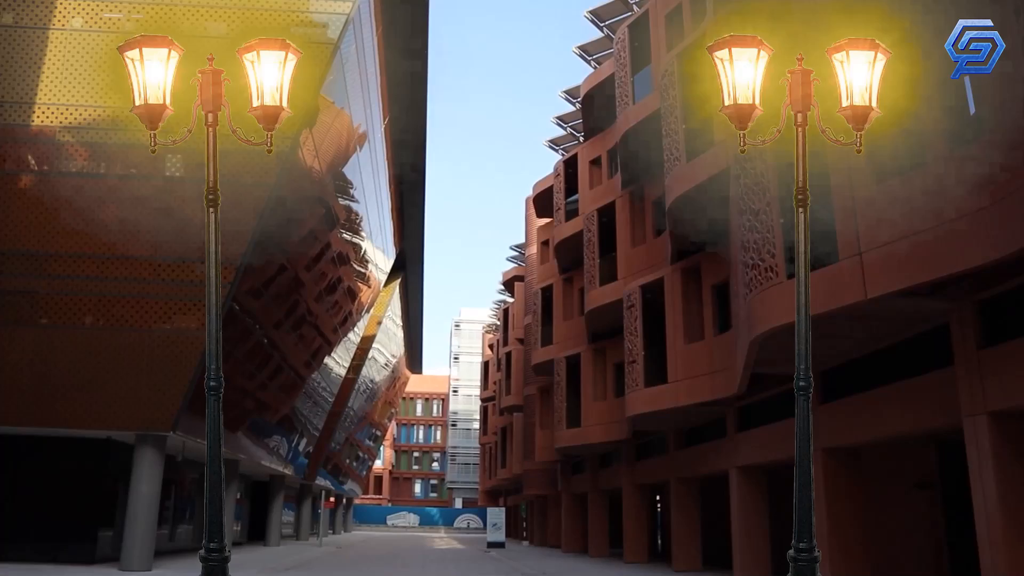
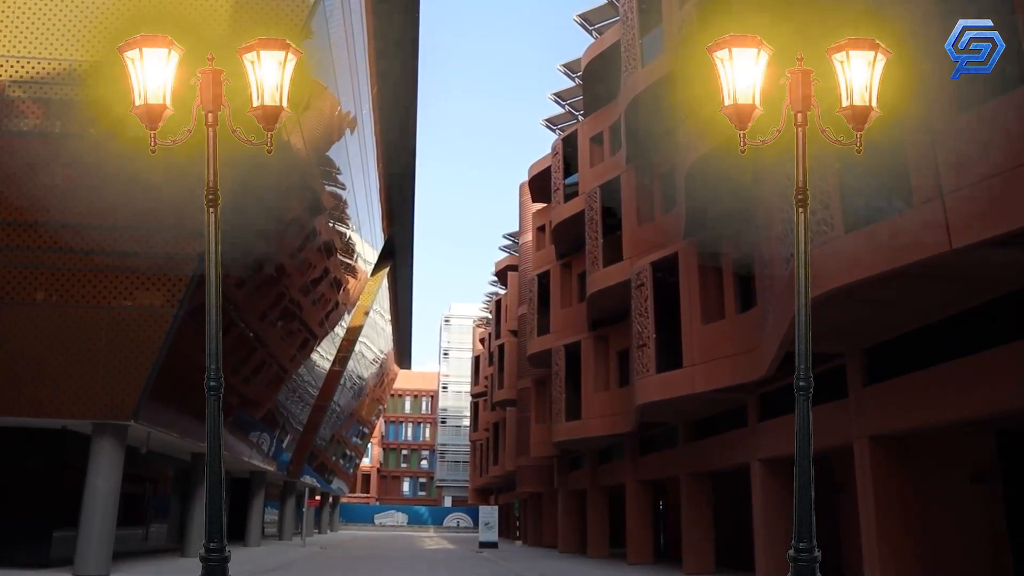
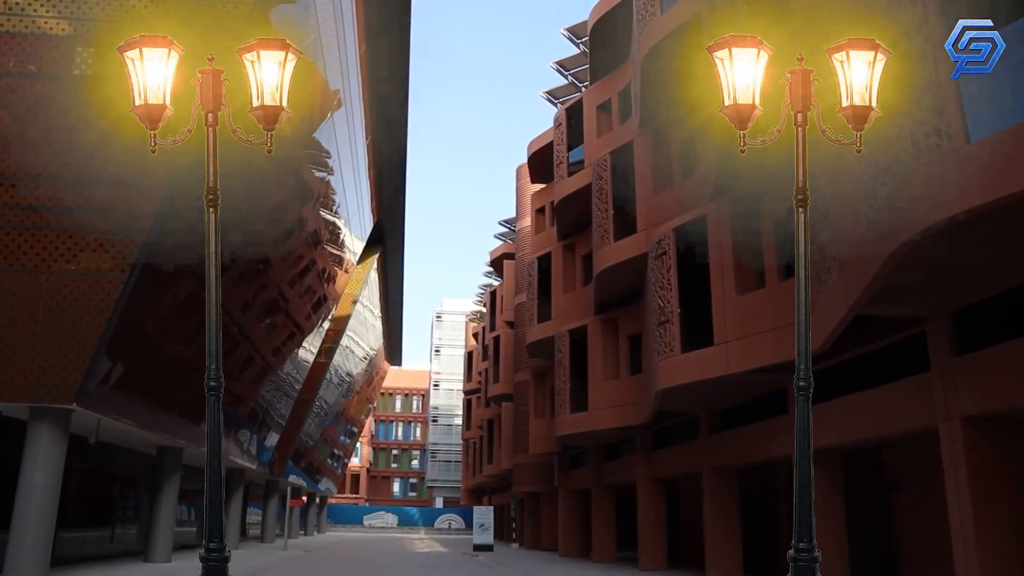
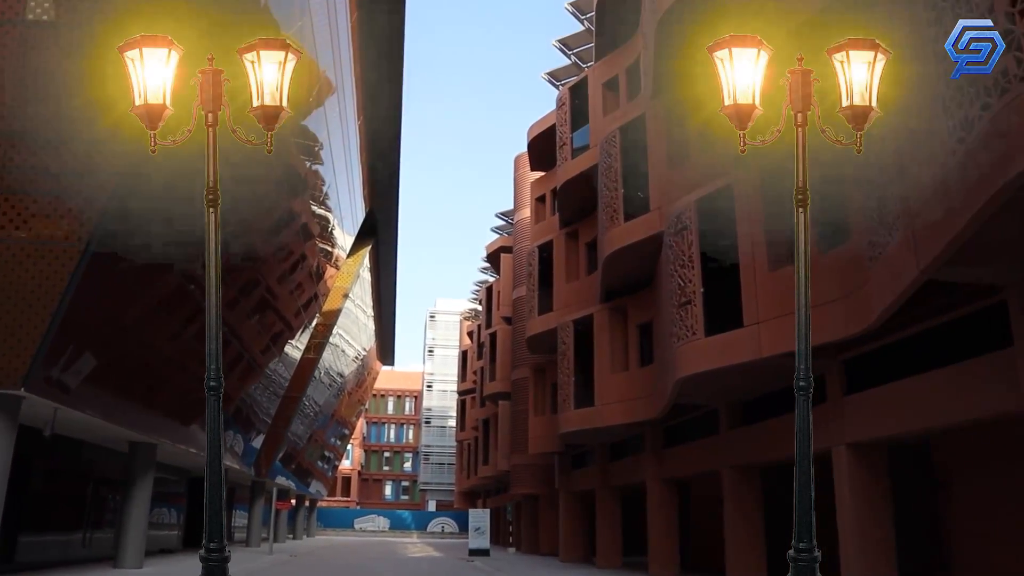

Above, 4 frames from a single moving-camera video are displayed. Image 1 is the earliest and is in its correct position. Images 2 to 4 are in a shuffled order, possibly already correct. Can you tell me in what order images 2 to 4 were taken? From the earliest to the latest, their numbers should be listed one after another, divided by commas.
2, 3, 4
